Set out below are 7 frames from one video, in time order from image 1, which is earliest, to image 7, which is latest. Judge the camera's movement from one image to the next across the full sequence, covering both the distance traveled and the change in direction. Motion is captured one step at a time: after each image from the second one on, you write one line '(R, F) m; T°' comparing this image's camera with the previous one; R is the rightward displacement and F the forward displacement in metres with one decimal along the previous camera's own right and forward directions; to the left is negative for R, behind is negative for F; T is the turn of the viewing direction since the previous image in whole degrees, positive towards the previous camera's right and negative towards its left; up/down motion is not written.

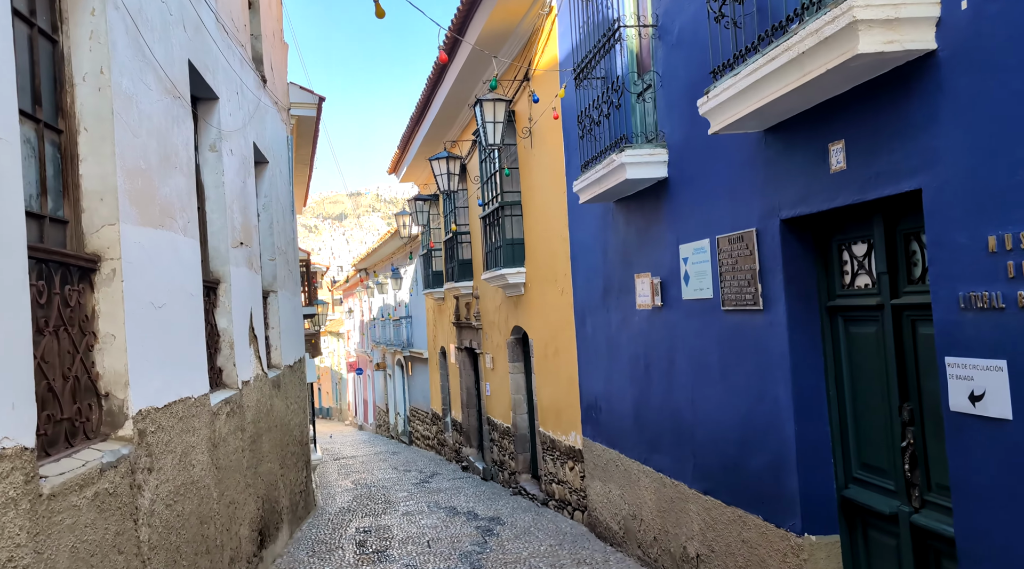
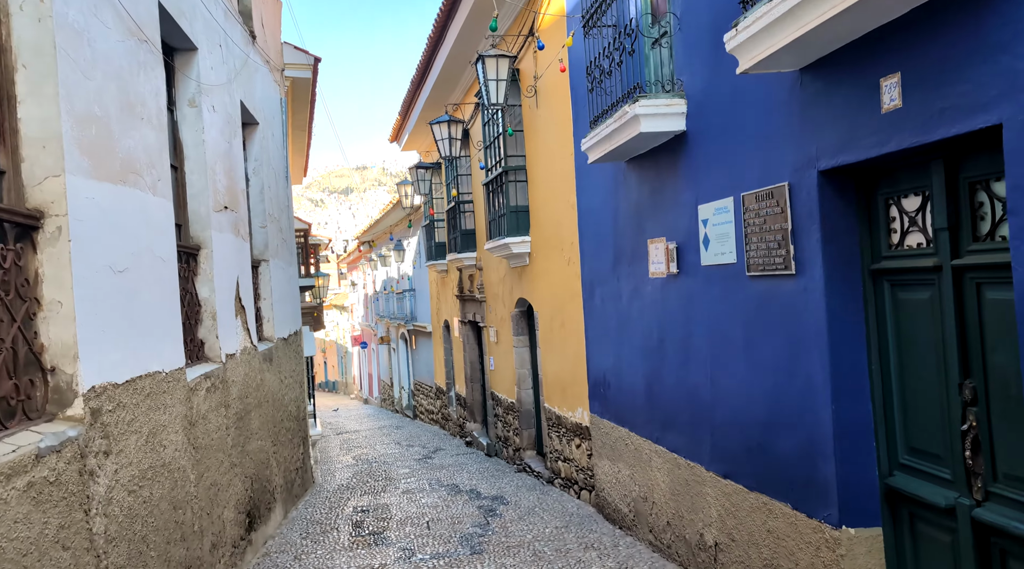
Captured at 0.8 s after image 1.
(0.0, +0.4) m; 0°
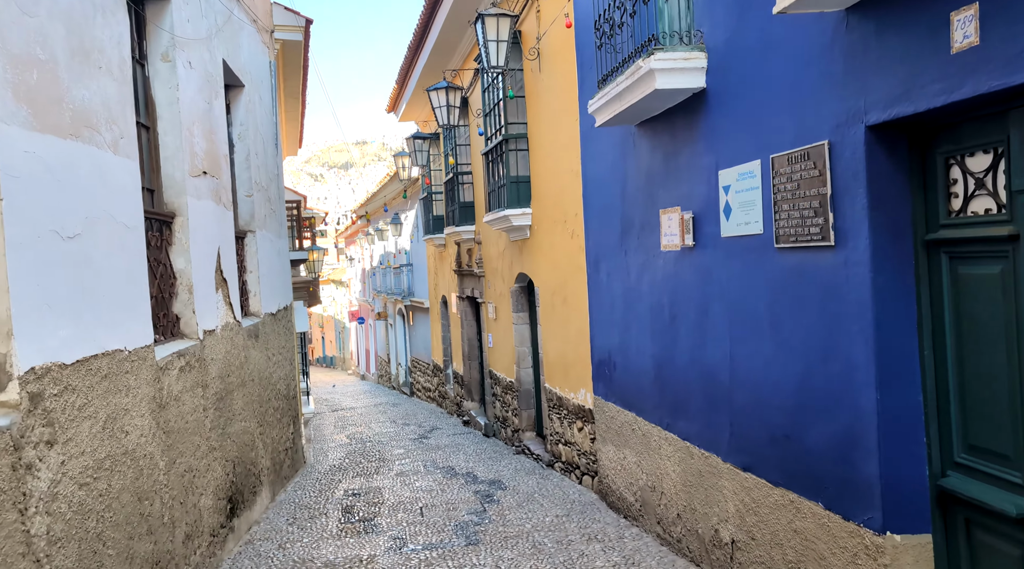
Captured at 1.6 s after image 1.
(0.0, +0.4) m; 0°
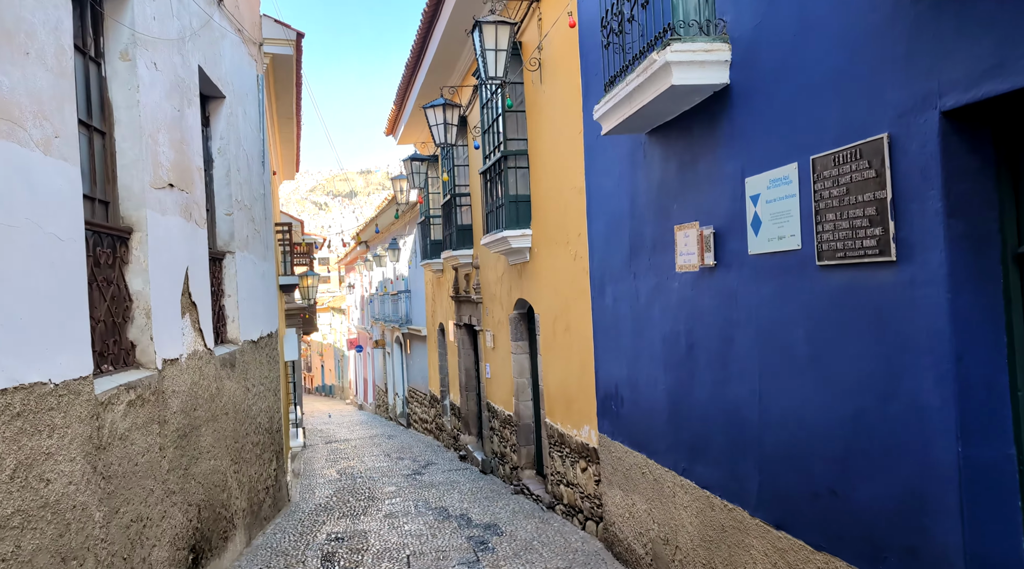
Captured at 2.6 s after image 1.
(0.0, +0.5) m; 0°
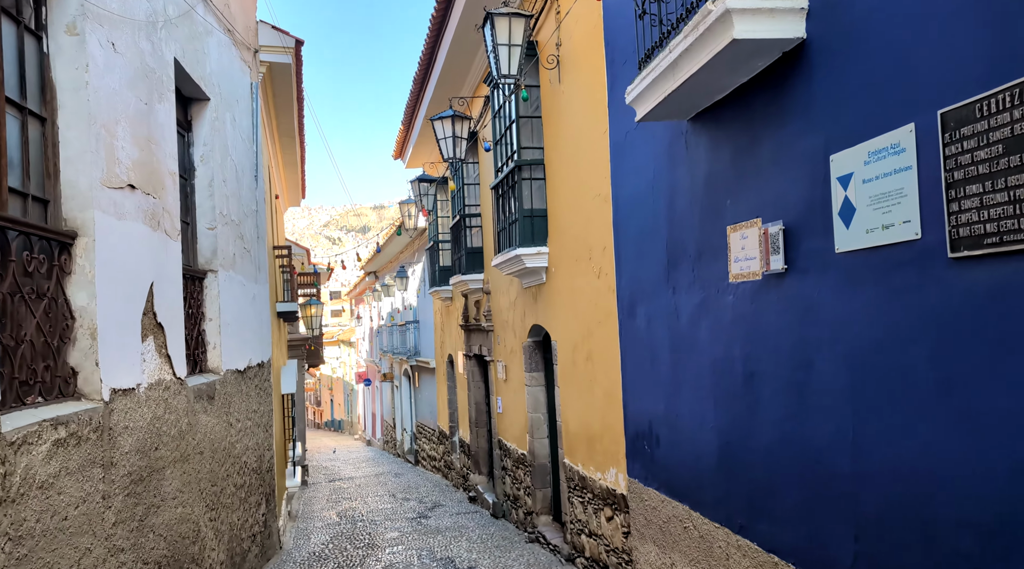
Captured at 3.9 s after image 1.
(0.0, +0.8) m; -1°
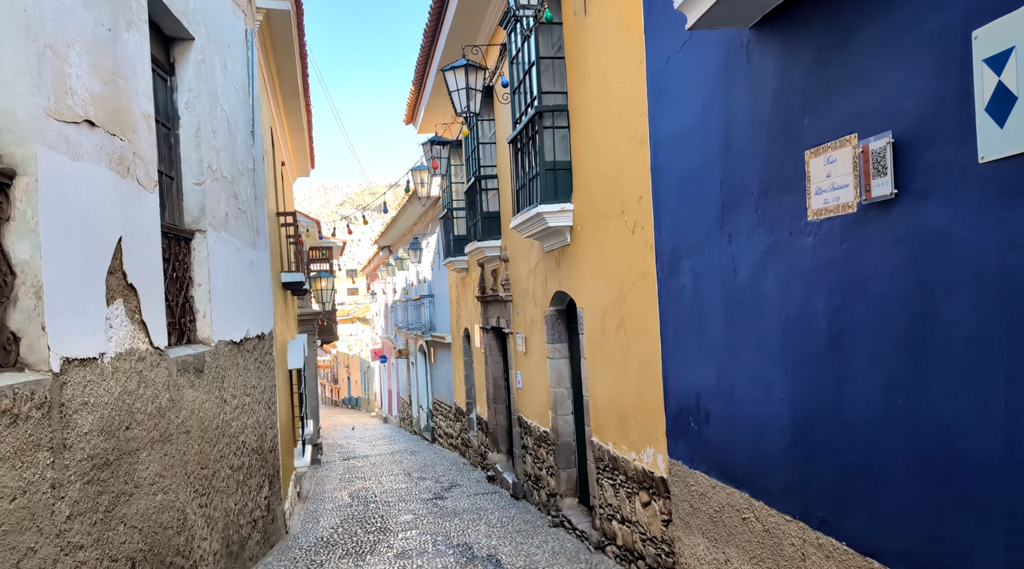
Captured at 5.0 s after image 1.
(0.0, +0.7) m; -1°
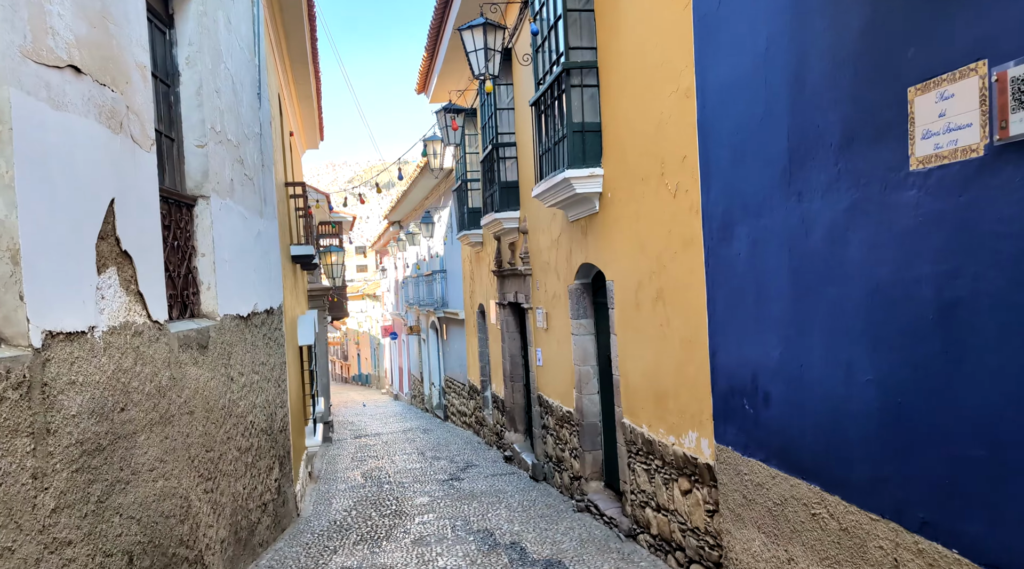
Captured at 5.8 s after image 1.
(-0.1, +0.4) m; -1°
